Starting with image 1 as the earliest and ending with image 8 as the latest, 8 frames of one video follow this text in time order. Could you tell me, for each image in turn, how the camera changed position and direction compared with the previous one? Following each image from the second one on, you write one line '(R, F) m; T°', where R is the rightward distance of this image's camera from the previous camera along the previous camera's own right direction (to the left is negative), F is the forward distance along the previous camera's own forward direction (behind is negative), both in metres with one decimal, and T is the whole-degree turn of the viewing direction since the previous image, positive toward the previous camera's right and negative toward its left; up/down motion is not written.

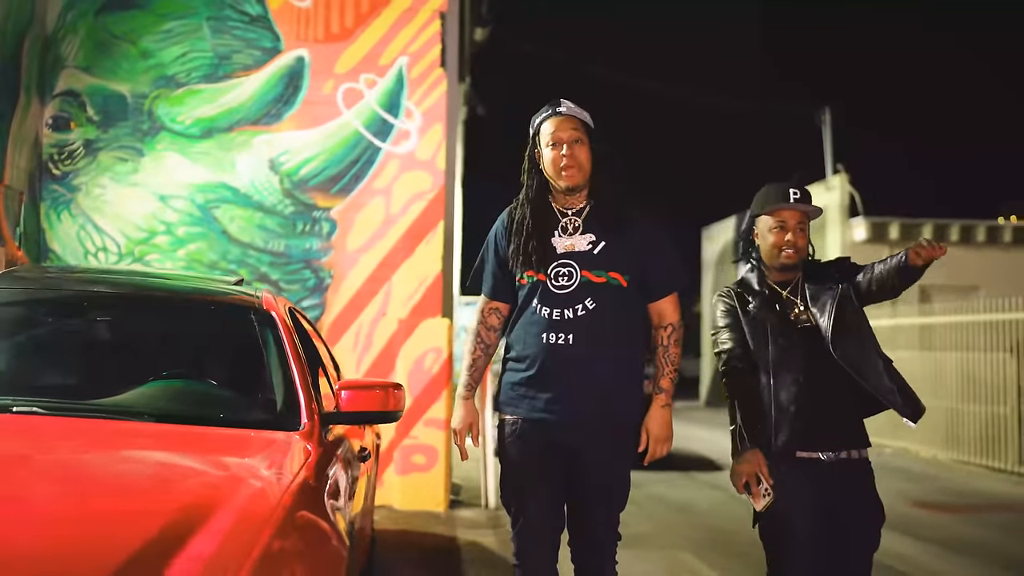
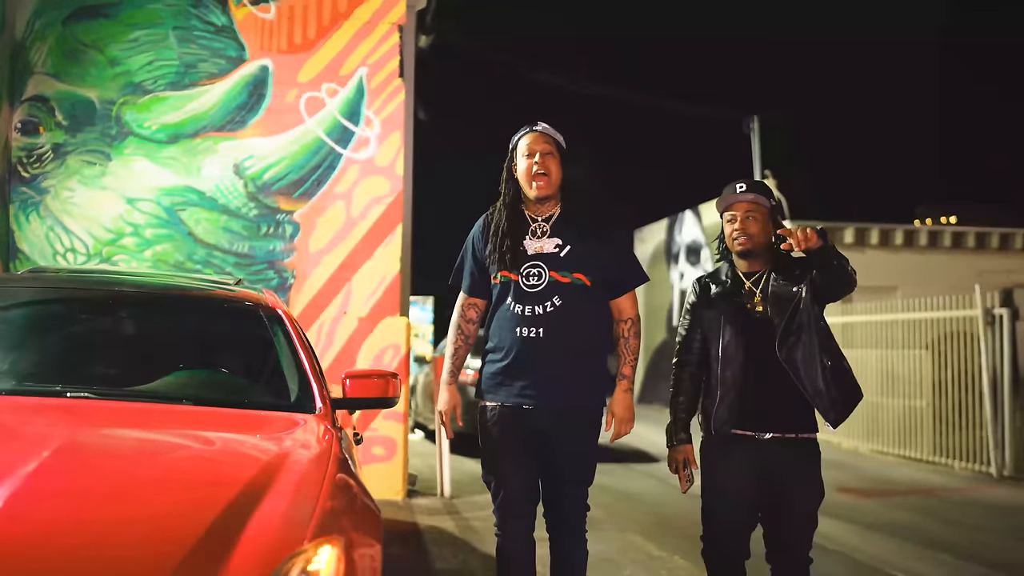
(+0.1, -0.3) m; +2°
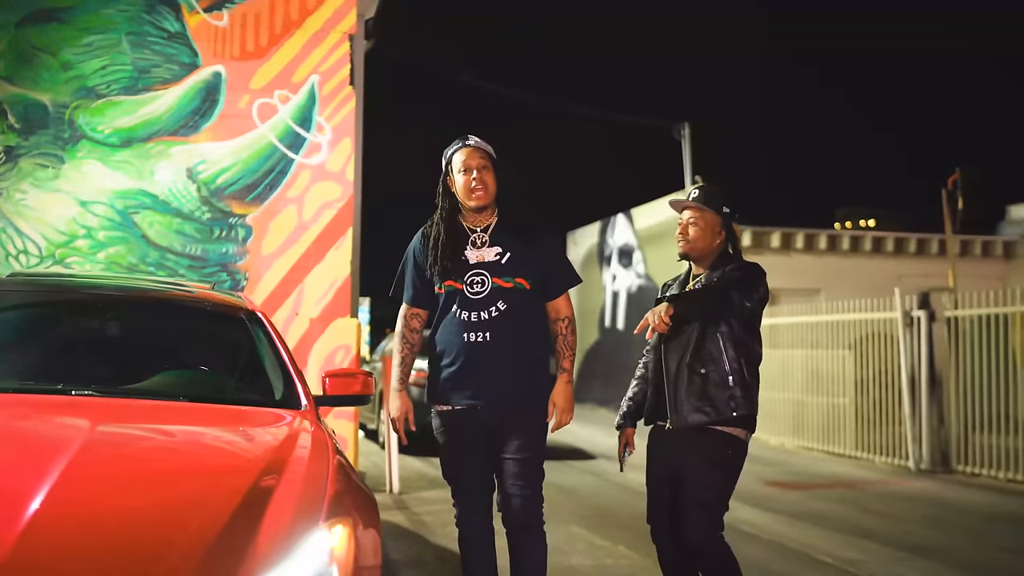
(-0.1, -0.2) m; +4°
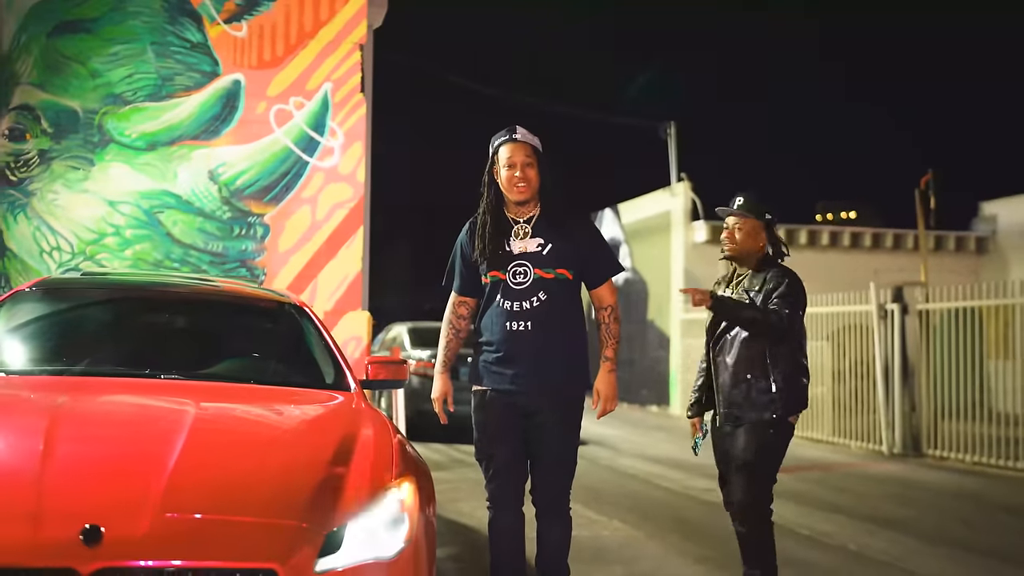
(-0.1, -0.4) m; +1°
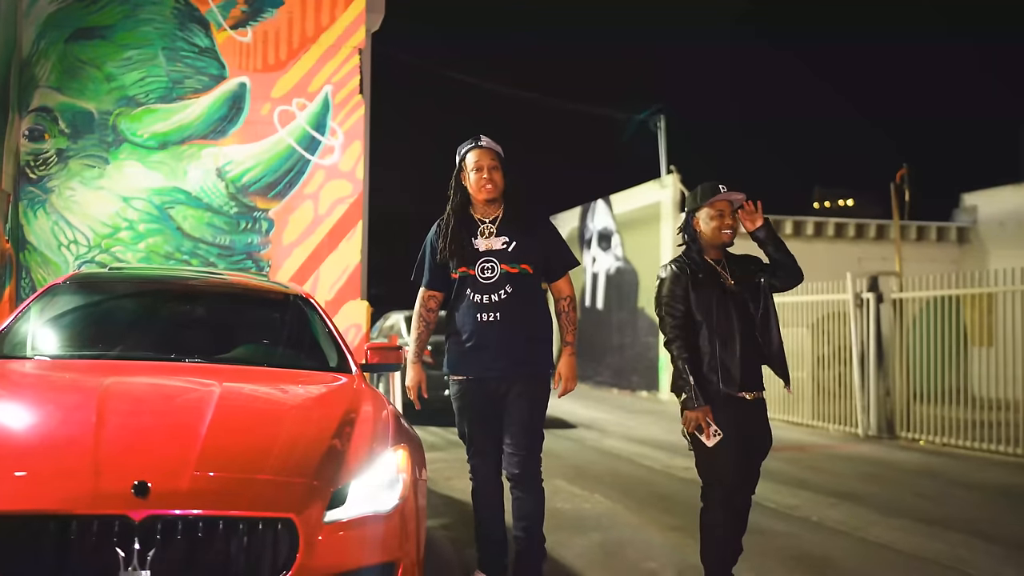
(+0.1, -0.4) m; 0°
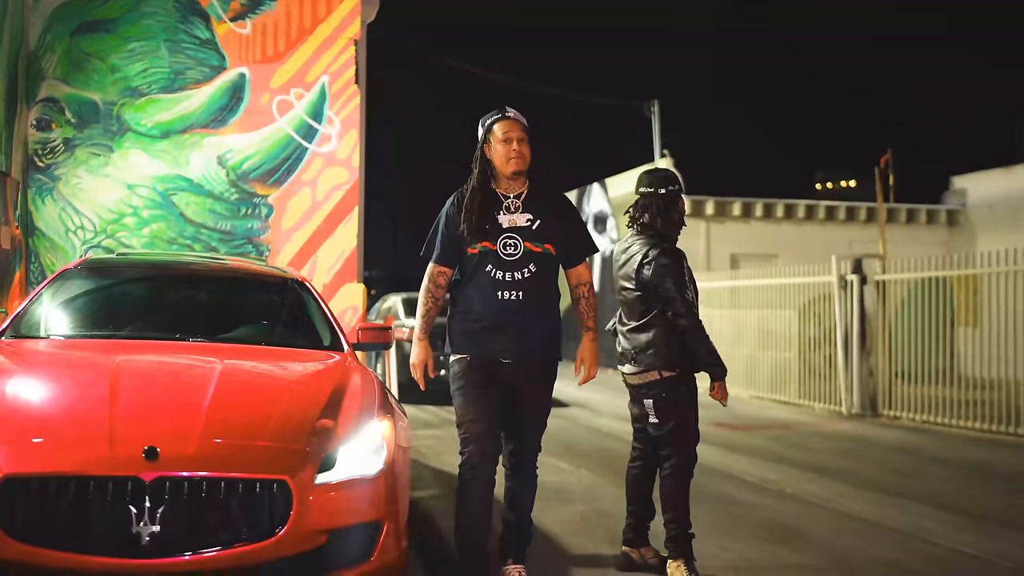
(+0.1, -0.3) m; 0°
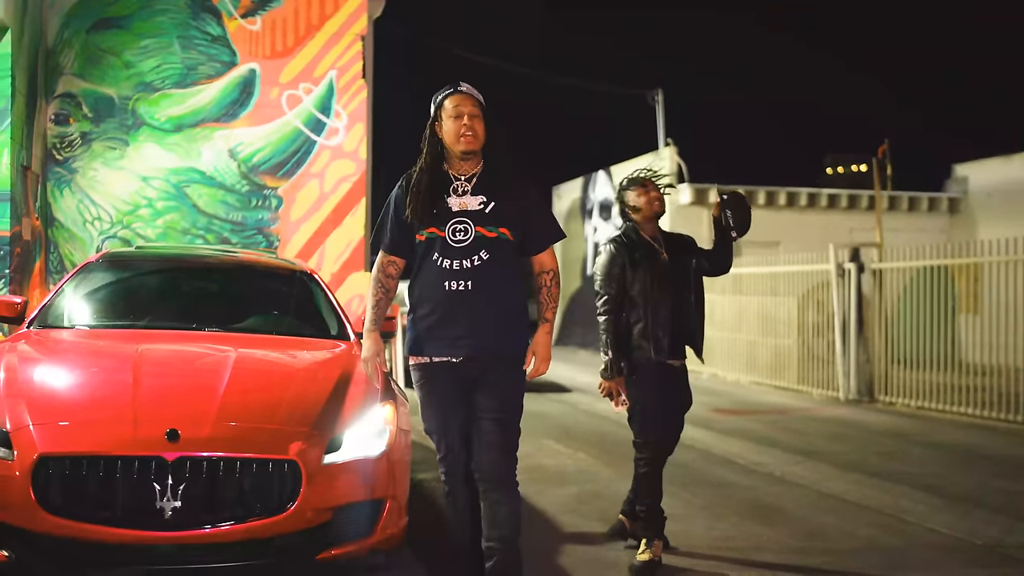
(+0.1, -0.2) m; -1°
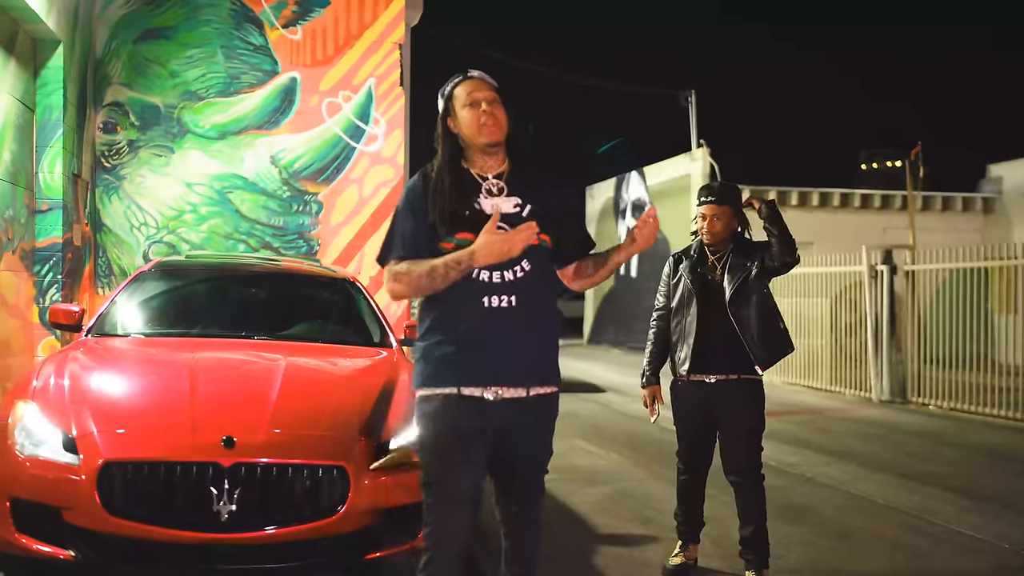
(0.0, -0.1) m; -2°
